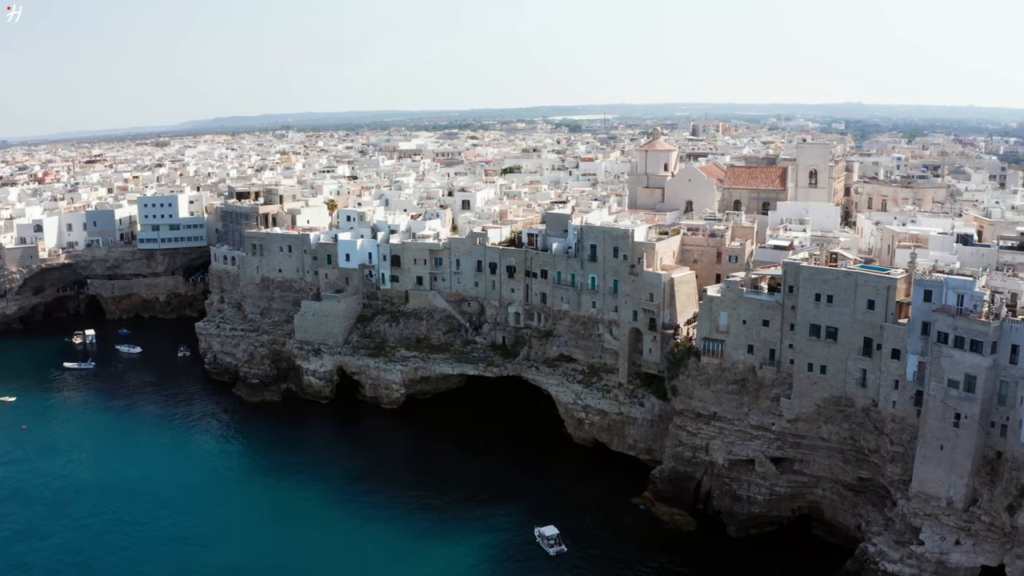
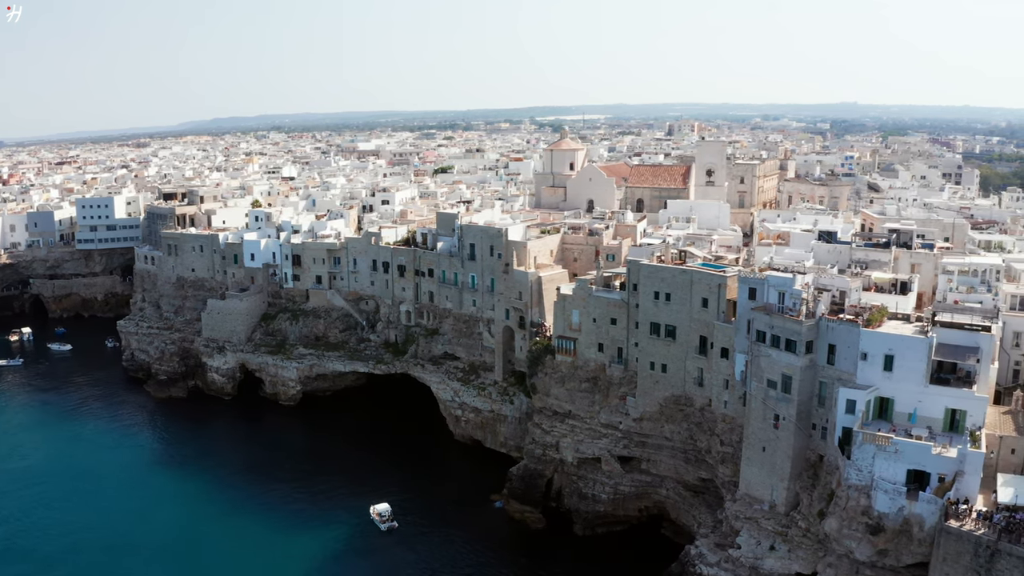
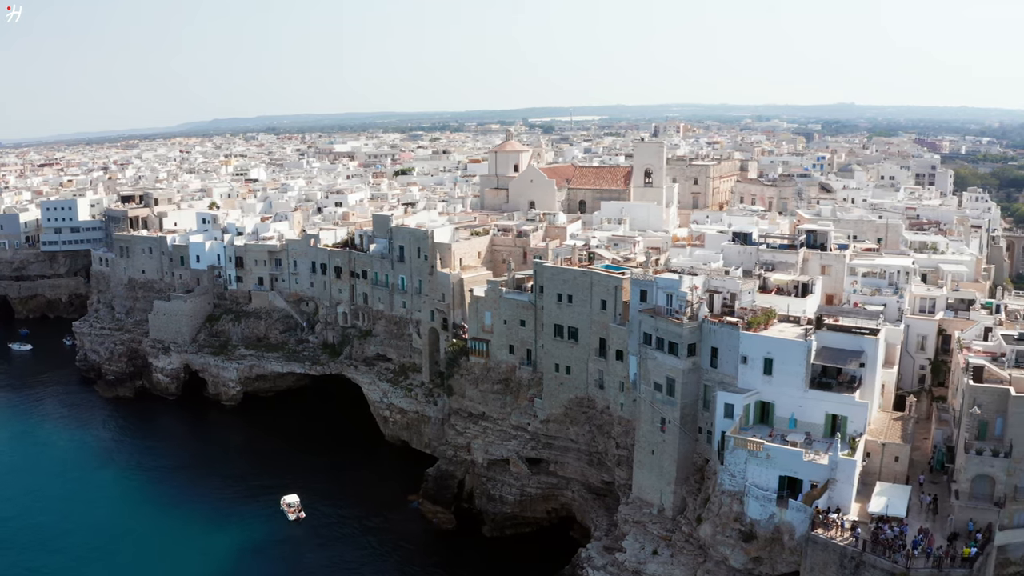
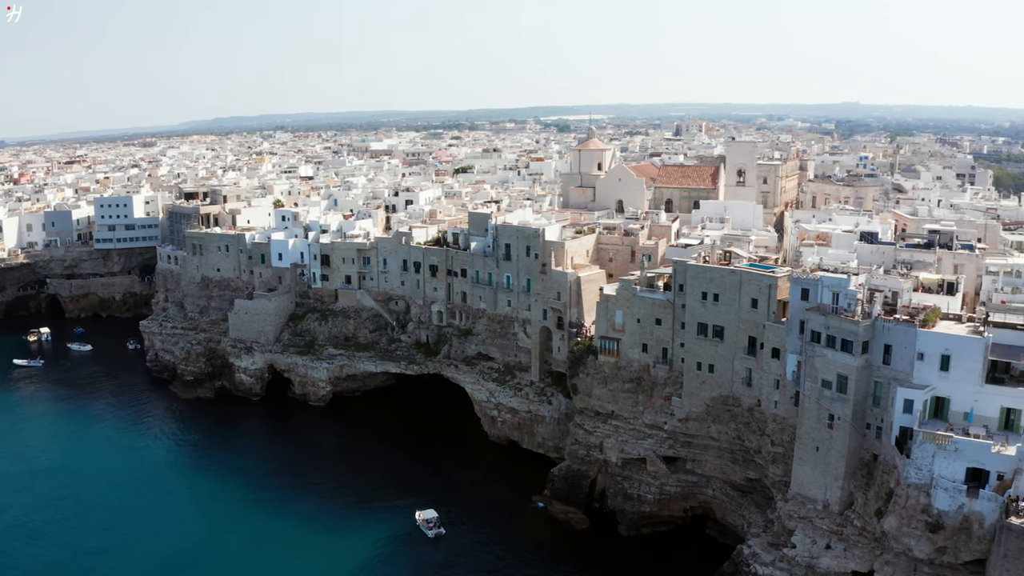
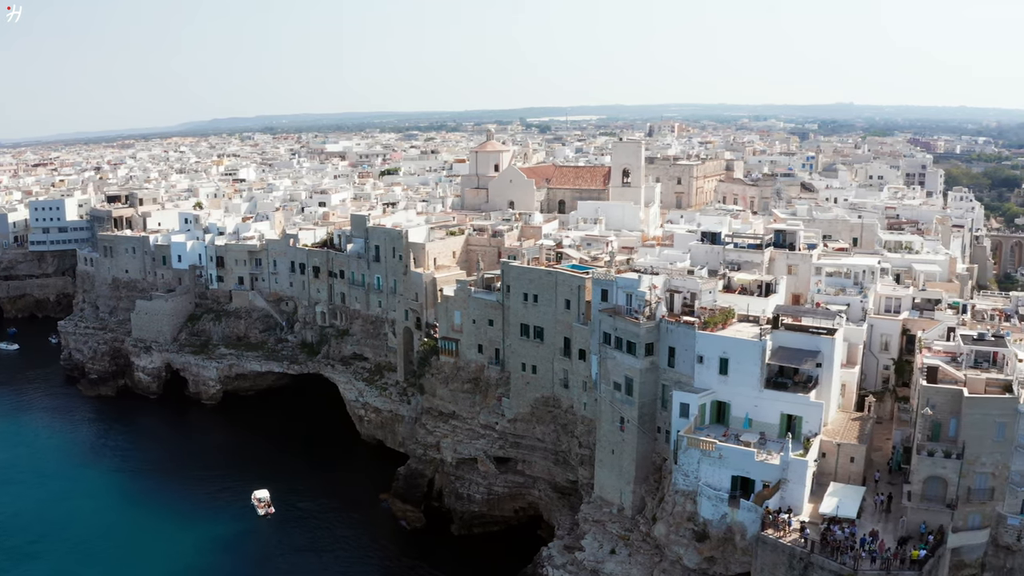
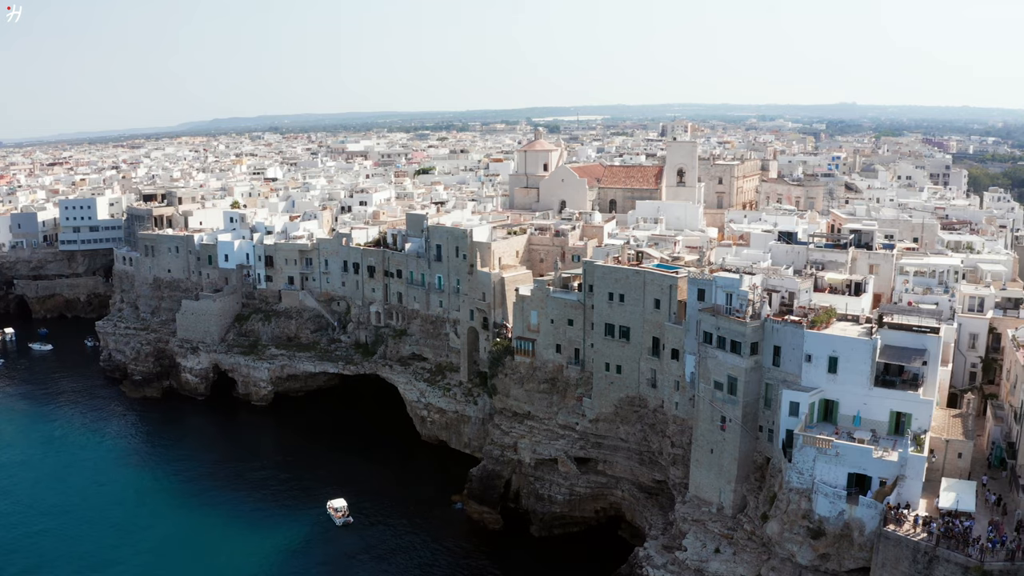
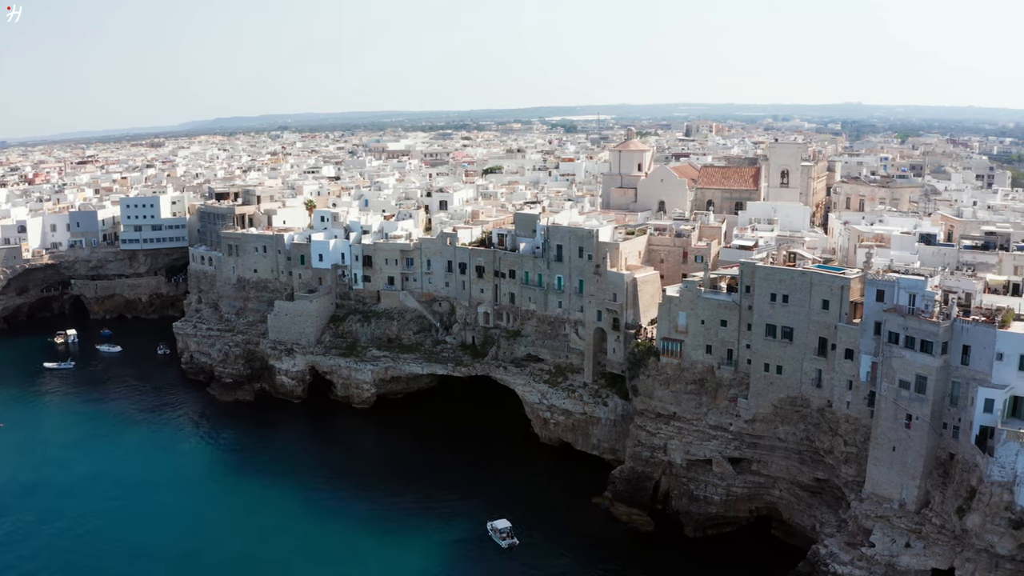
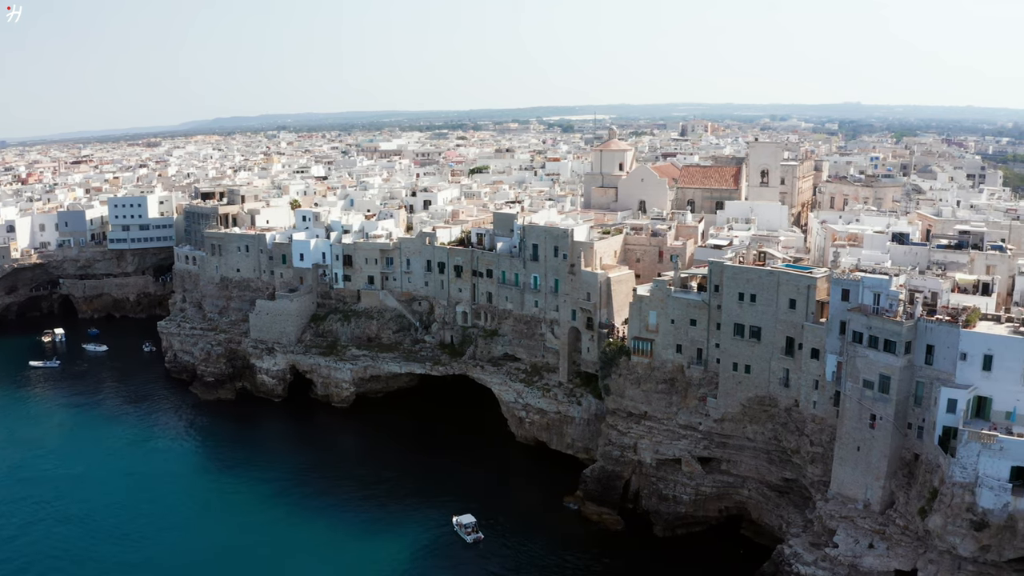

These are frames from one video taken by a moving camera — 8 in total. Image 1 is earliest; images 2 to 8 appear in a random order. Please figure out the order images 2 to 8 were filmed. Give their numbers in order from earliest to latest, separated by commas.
7, 8, 4, 2, 6, 3, 5
